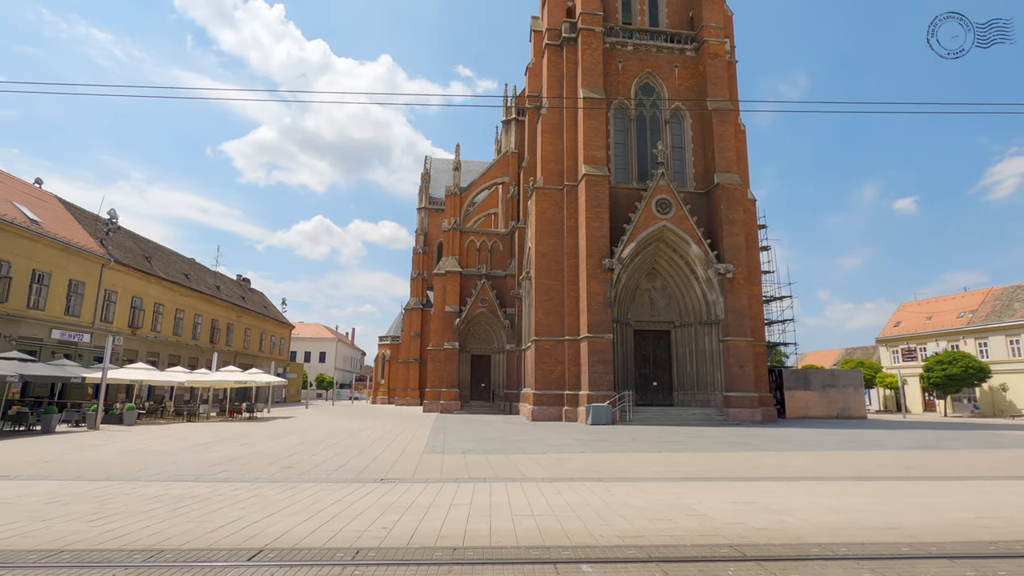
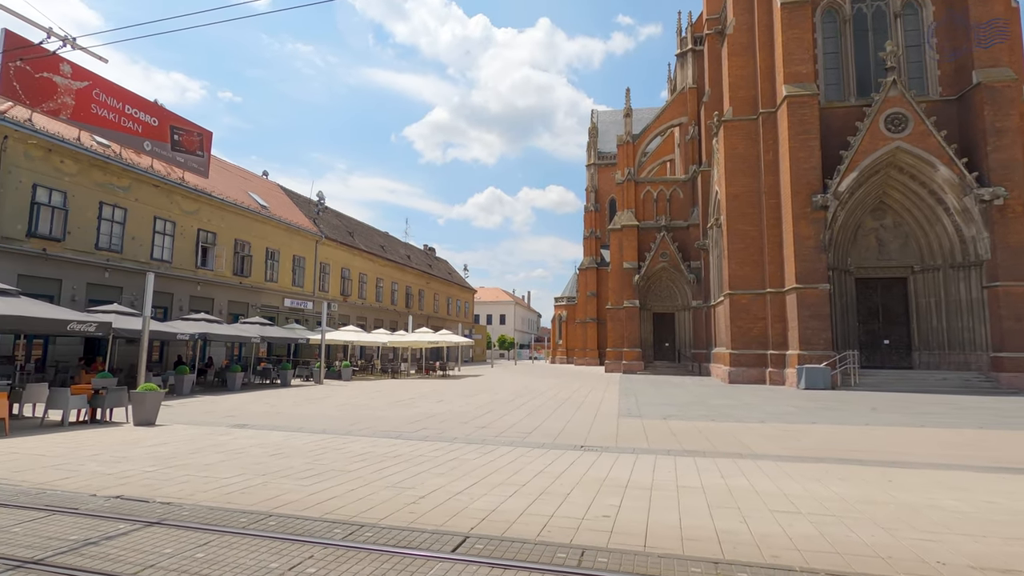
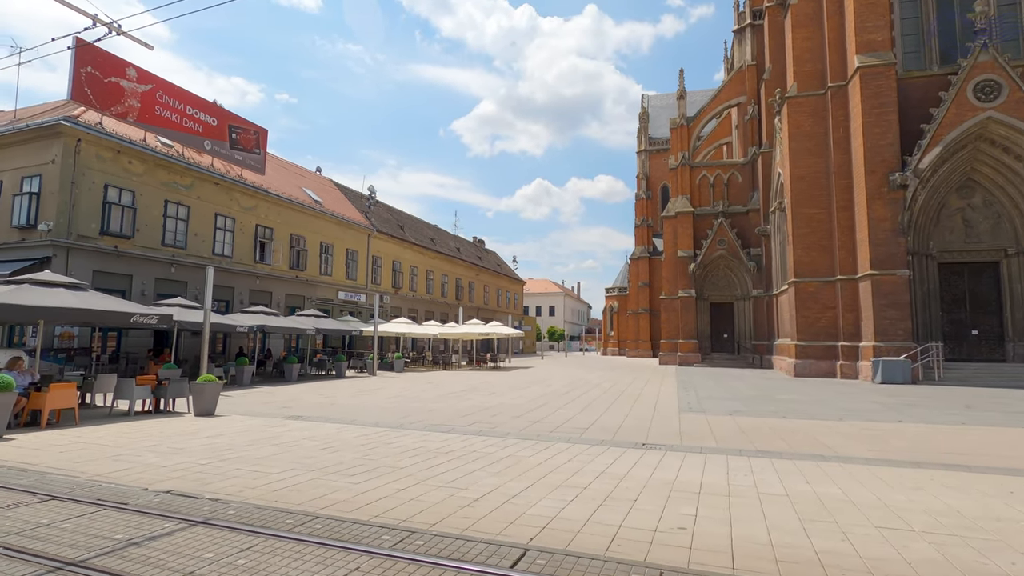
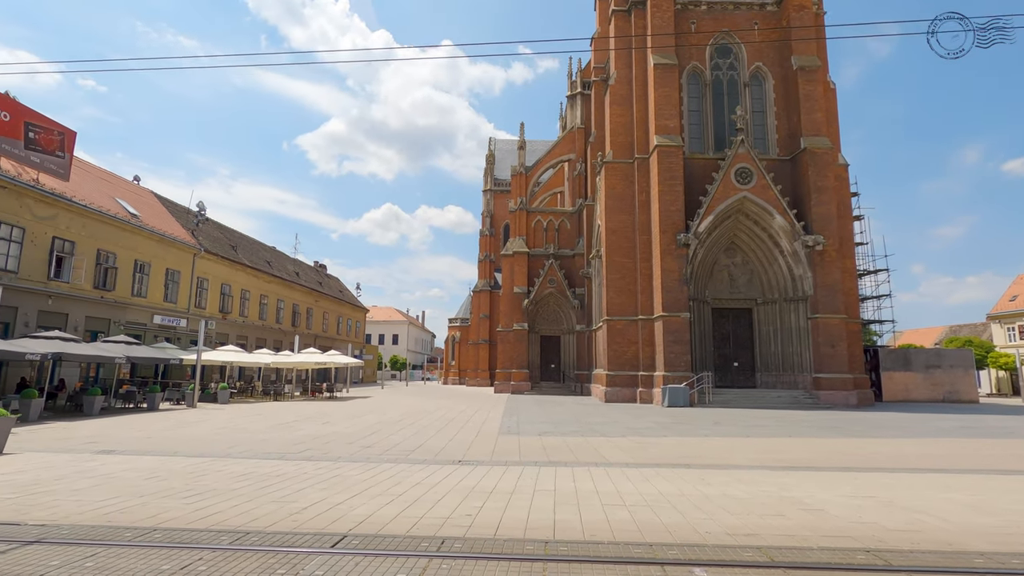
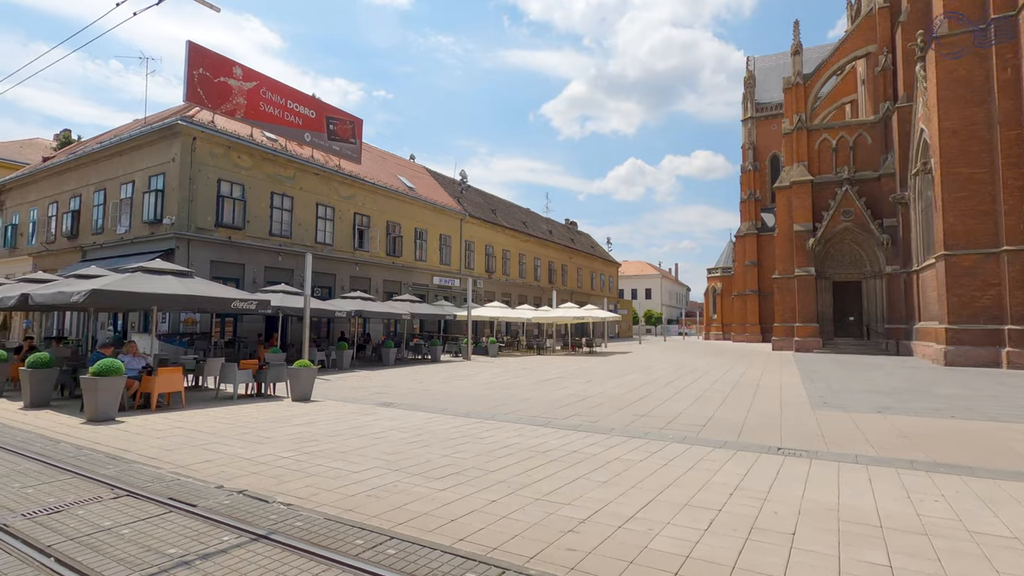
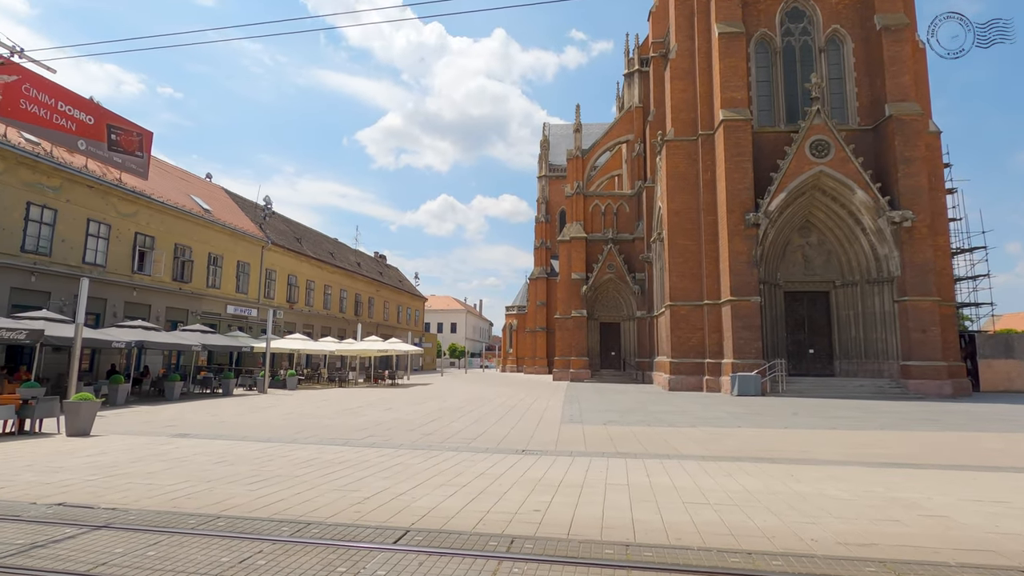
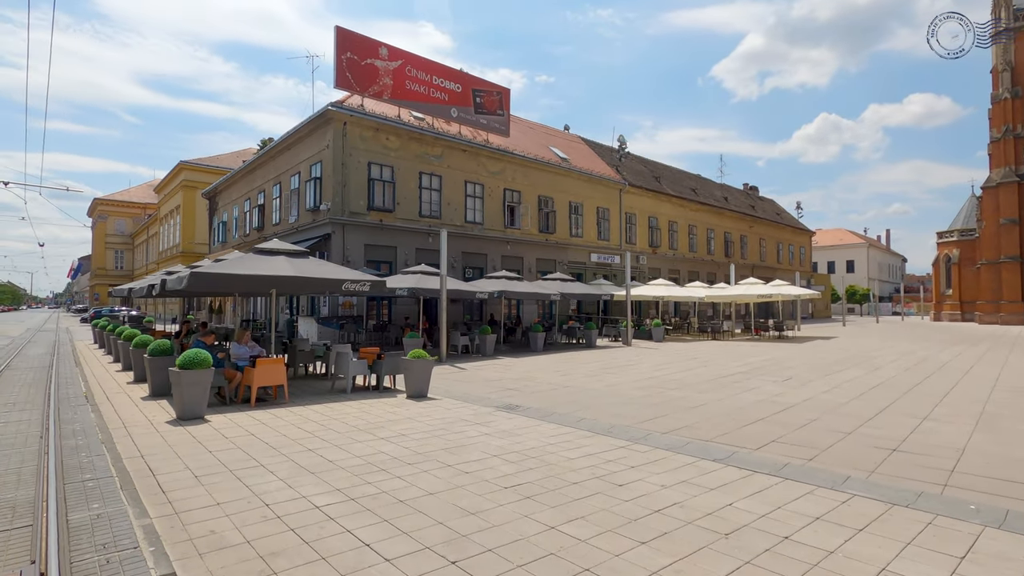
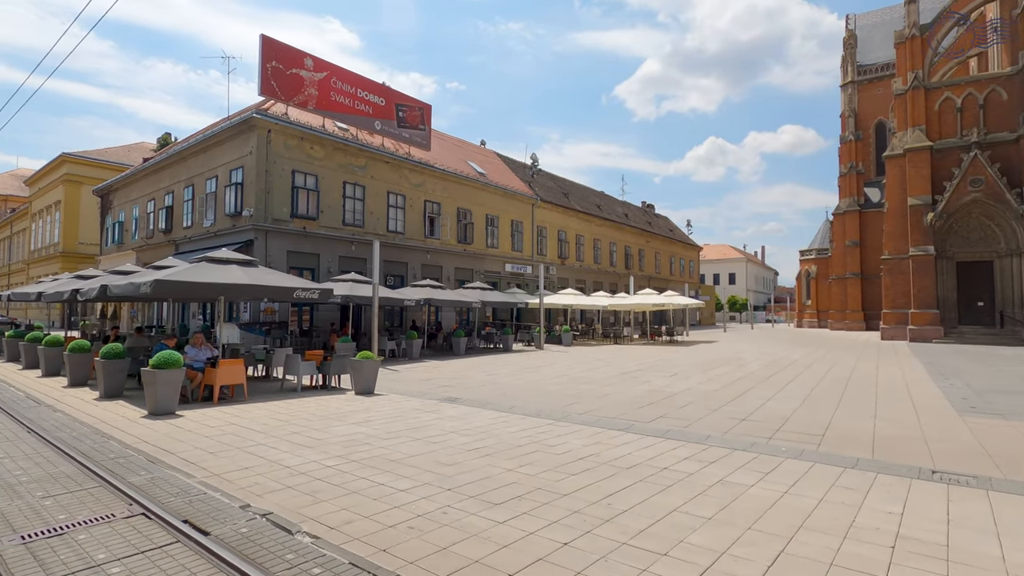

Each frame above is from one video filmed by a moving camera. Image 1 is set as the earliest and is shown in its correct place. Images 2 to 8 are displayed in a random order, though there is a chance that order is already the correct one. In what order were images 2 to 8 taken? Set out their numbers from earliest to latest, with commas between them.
4, 6, 2, 3, 5, 8, 7
